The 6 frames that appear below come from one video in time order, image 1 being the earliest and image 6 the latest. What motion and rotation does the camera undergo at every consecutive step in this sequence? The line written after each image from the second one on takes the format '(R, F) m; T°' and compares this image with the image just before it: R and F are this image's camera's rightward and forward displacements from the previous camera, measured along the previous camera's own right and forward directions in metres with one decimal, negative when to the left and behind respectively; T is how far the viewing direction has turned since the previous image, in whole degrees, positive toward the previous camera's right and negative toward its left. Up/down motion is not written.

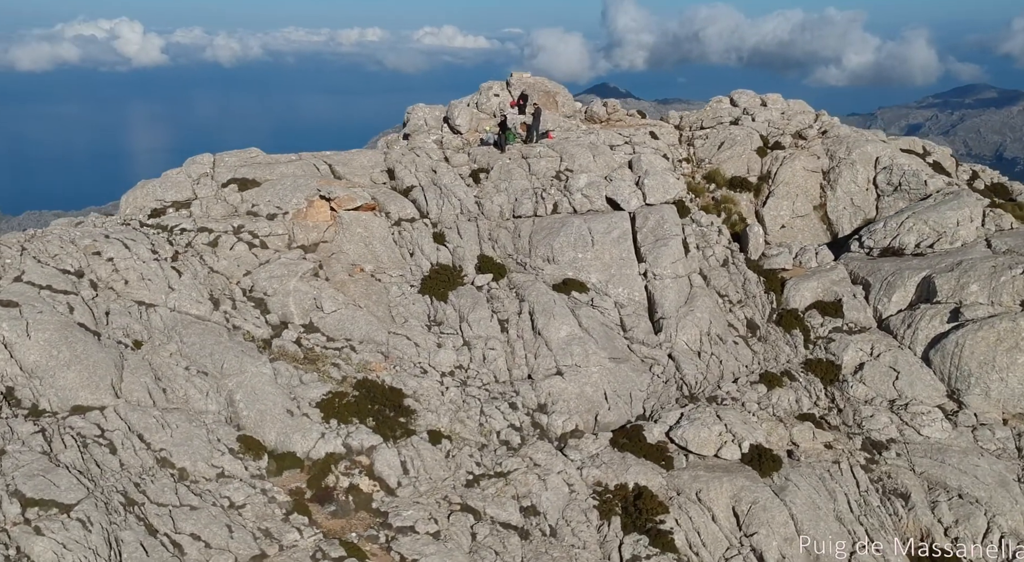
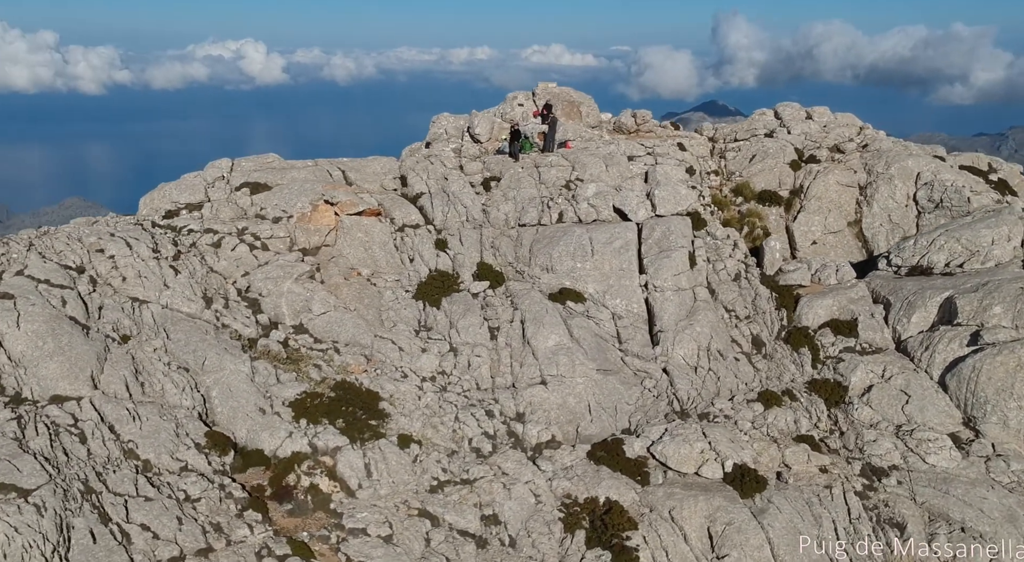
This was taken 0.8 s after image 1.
(+5.1, +0.9) m; -5°
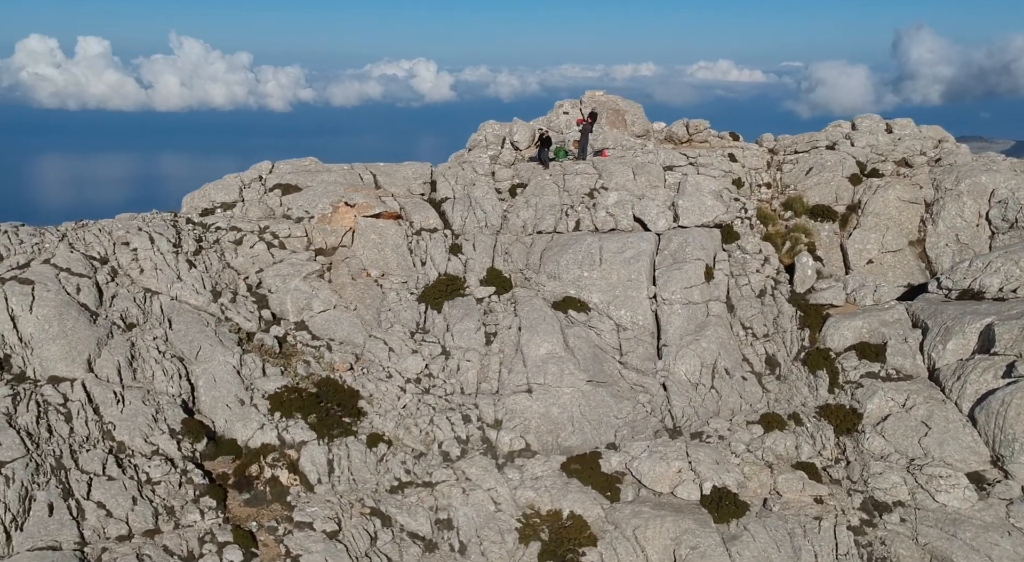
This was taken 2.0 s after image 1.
(+7.1, +1.2) m; -8°
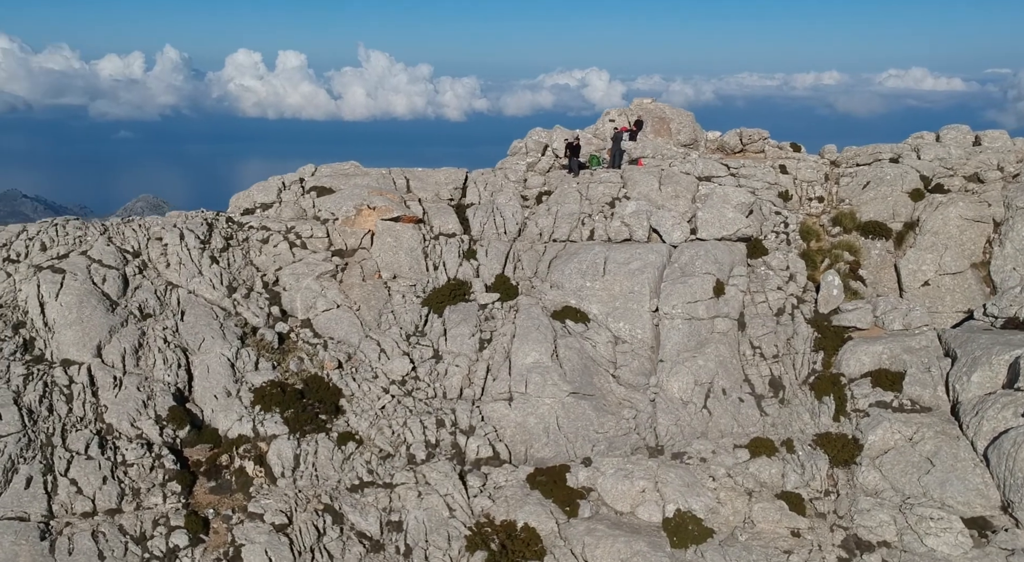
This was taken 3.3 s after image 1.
(+7.5, +0.9) m; -9°
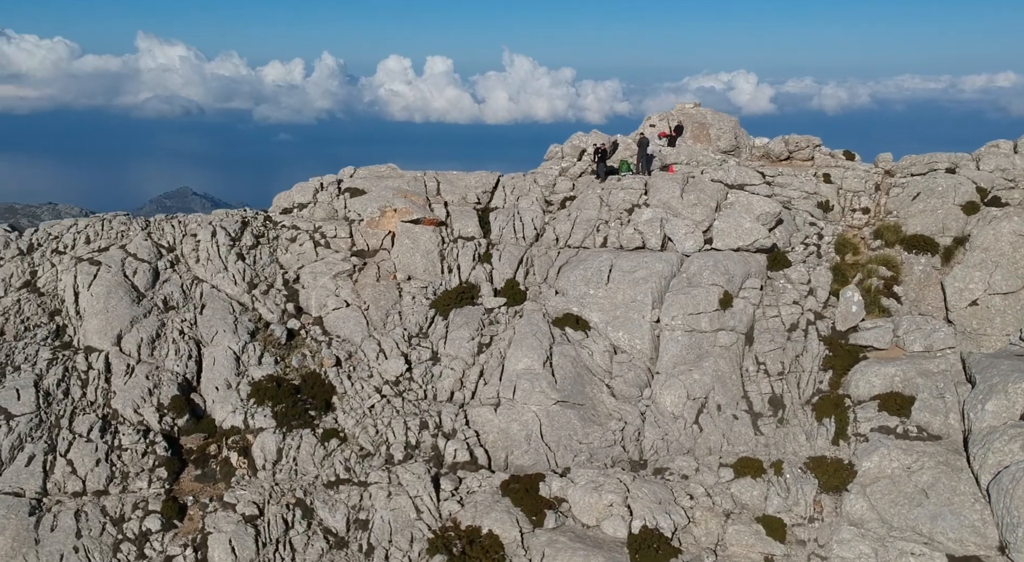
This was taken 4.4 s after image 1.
(+6.1, +0.4) m; -7°
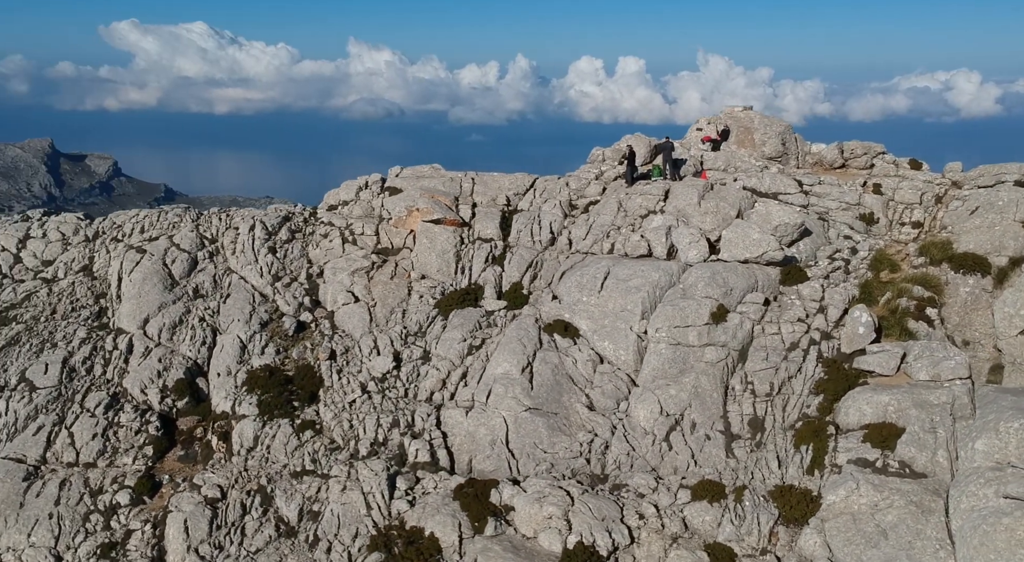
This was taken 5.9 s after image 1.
(+8.6, +0.6) m; -10°
